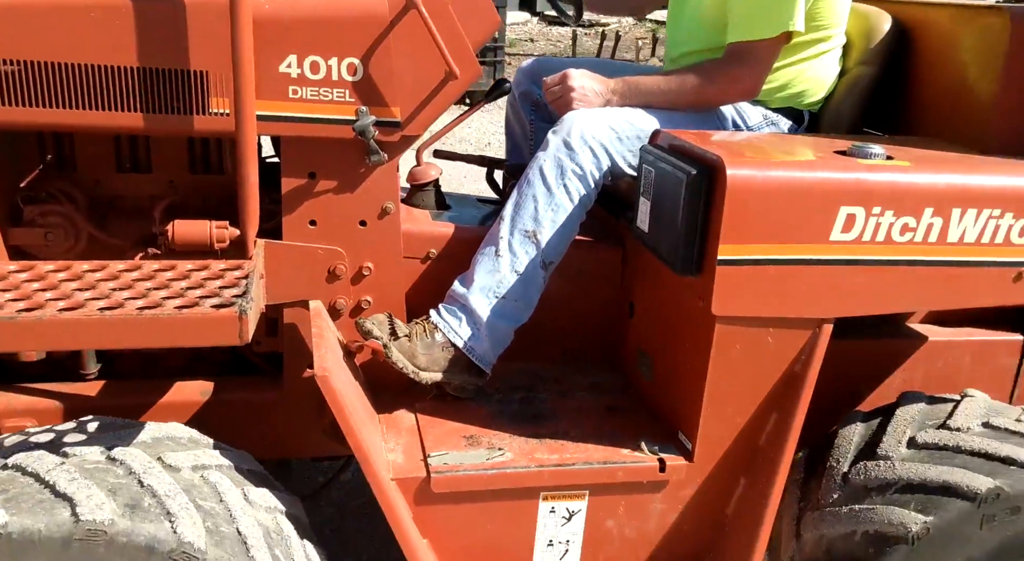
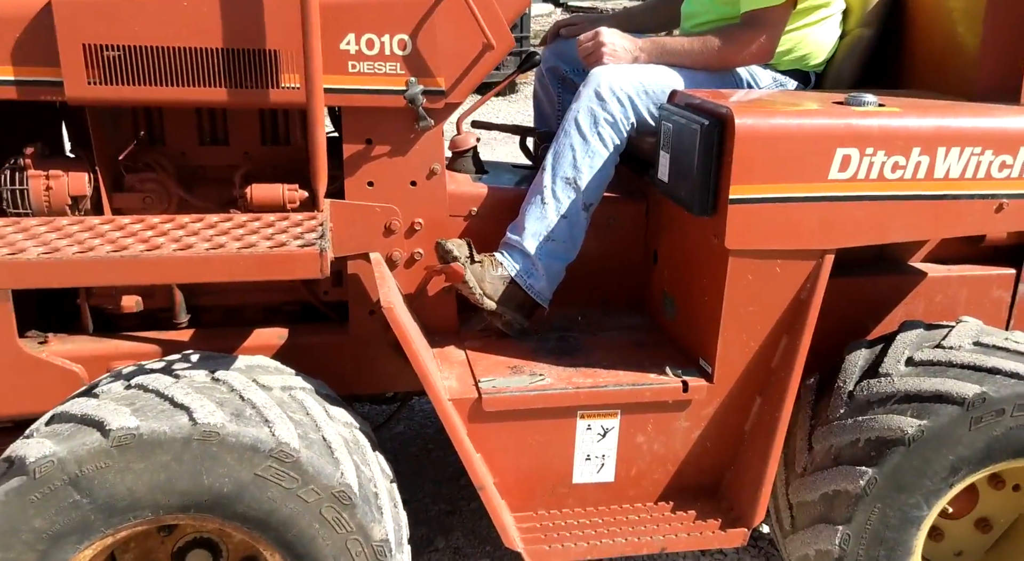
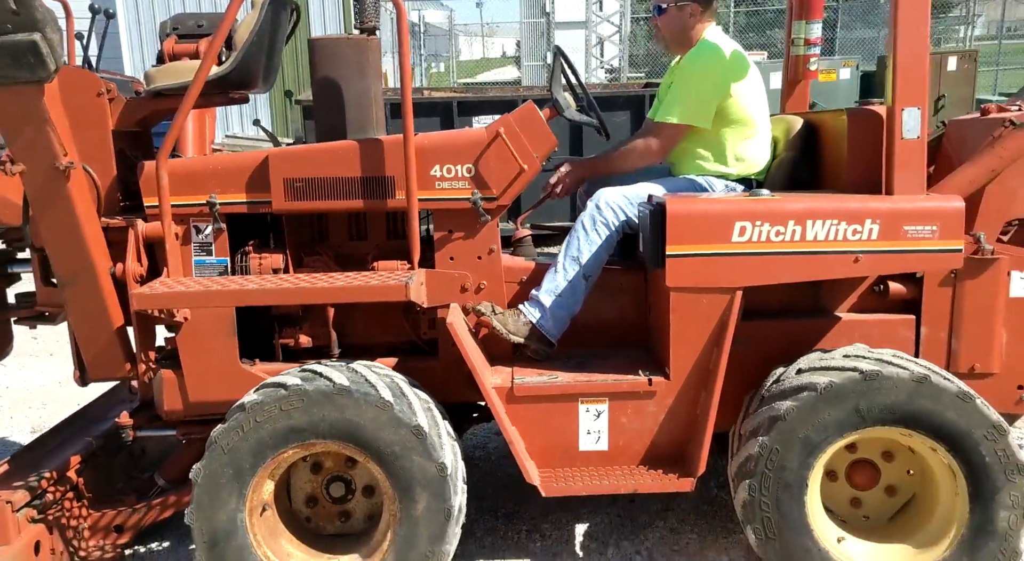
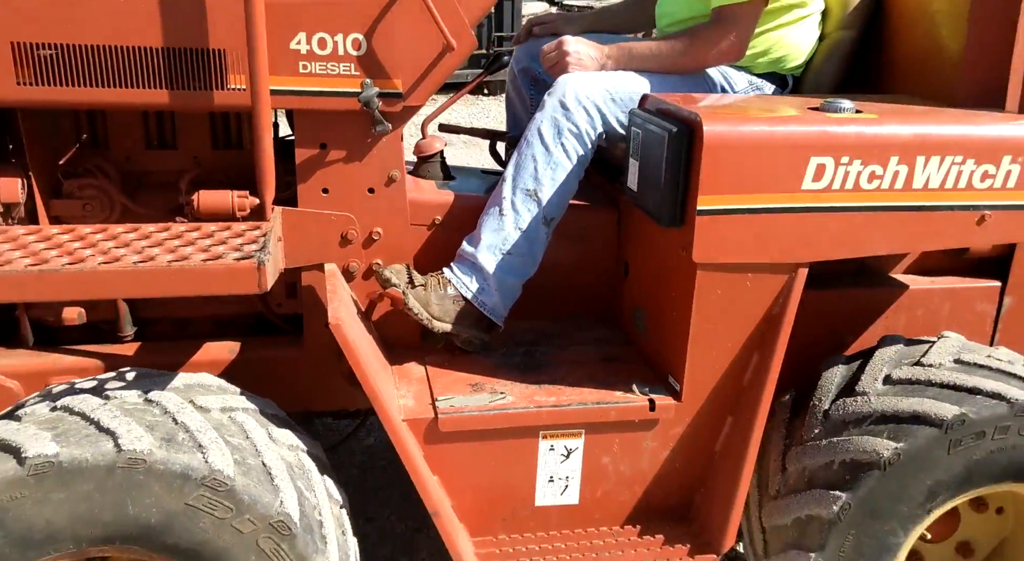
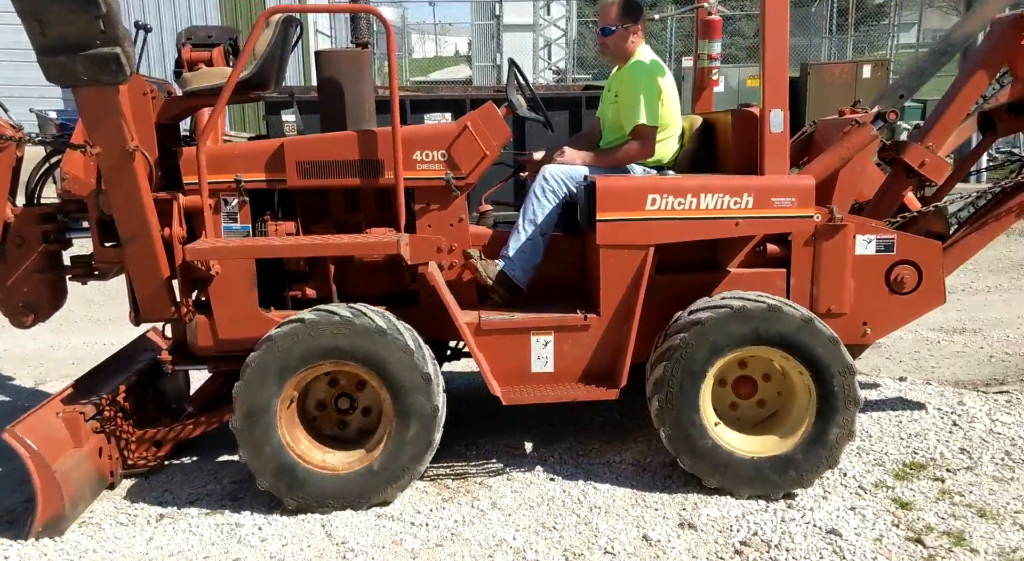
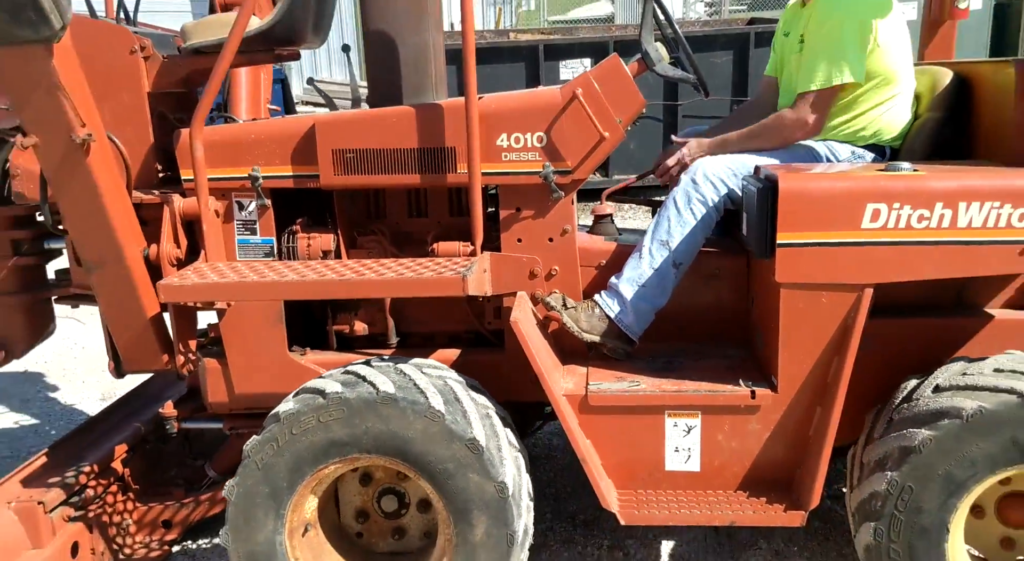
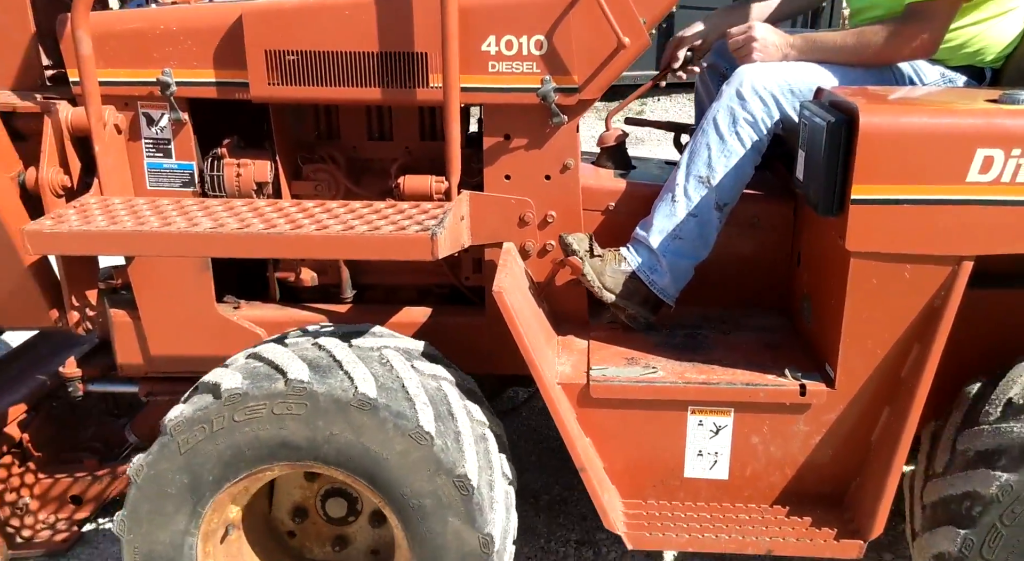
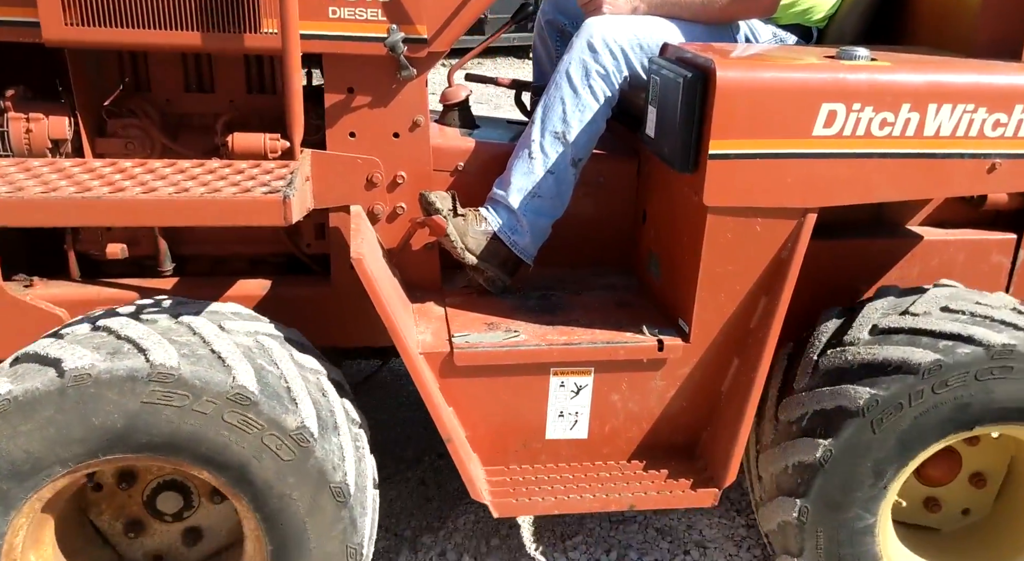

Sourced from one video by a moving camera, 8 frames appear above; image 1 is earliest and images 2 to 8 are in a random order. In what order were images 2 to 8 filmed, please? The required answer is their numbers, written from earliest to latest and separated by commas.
4, 2, 8, 7, 6, 3, 5
